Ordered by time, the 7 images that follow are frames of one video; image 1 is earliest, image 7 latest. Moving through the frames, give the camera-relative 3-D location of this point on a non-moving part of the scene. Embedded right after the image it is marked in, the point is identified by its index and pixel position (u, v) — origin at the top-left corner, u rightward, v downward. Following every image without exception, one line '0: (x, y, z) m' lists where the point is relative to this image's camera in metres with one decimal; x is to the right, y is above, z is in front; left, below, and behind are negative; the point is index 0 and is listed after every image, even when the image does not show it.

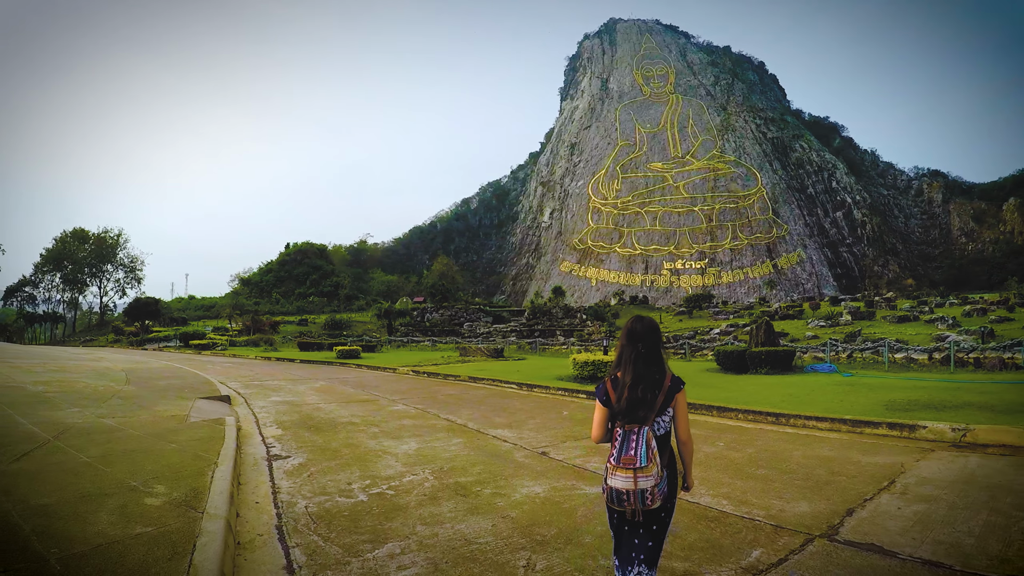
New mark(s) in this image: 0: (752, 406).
0: (+2.5, -1.2, +5.3) m
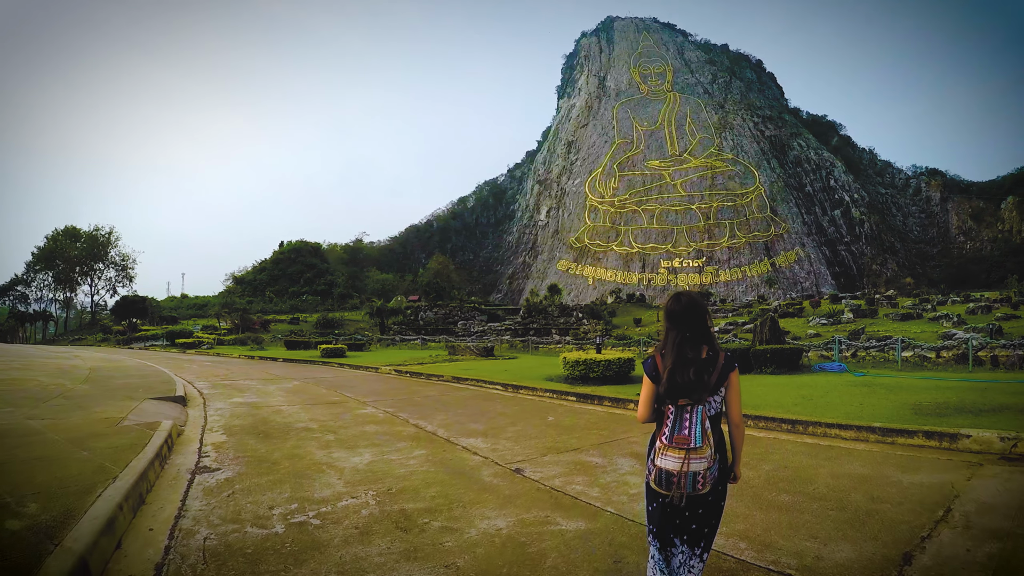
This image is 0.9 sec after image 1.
0: (+2.2, -1.1, +4.5) m
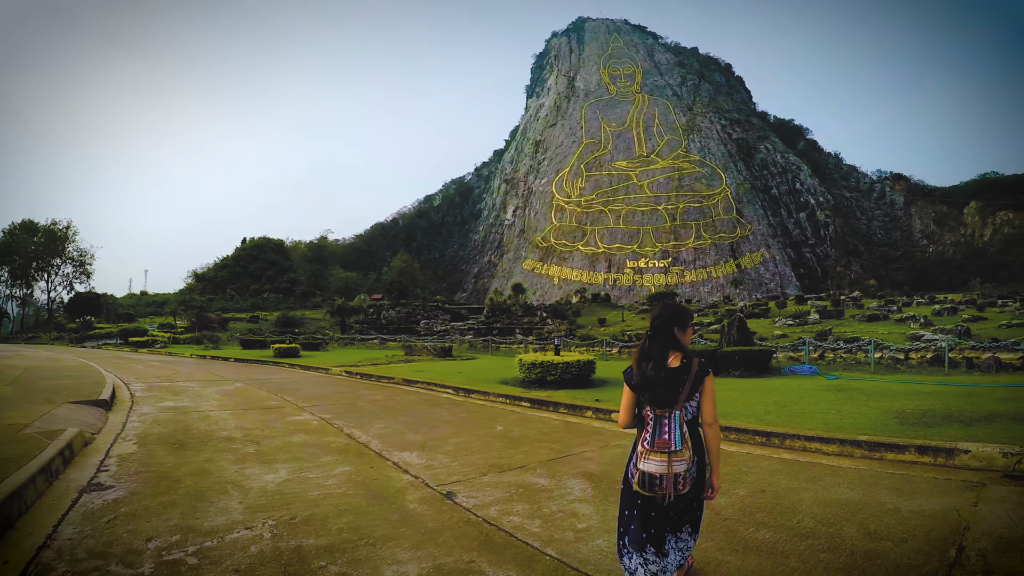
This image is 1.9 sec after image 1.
0: (+1.7, -1.1, +4.0) m
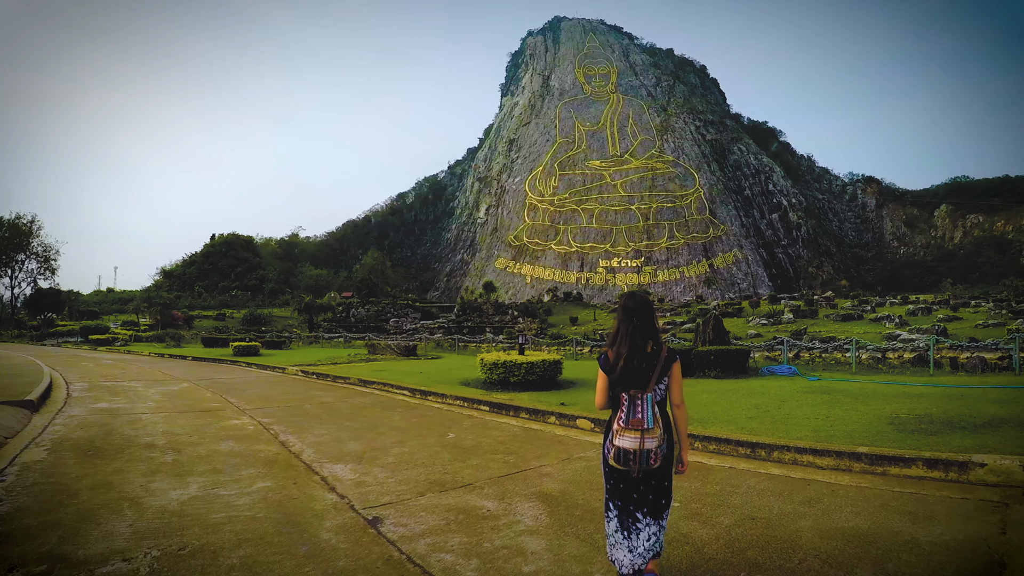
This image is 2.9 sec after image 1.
0: (+1.4, -1.0, +3.5) m
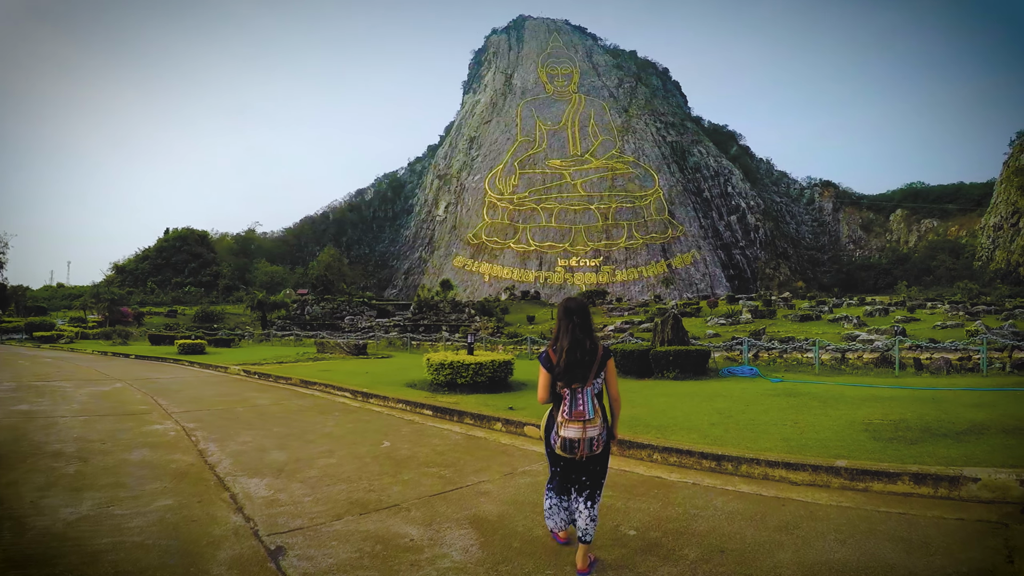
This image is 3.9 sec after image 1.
0: (+1.0, -0.9, +3.2) m
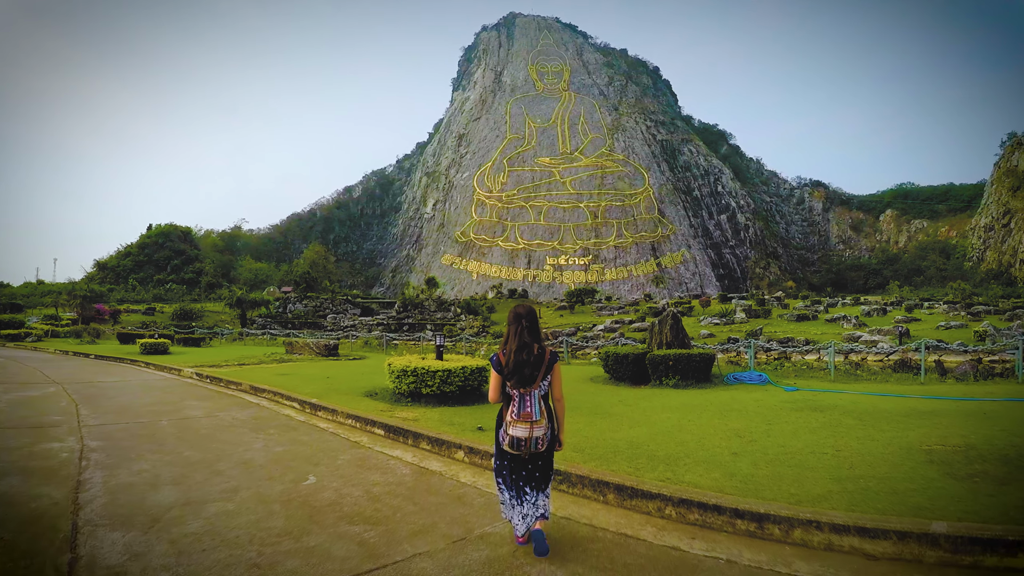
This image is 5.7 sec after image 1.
0: (+0.8, -0.9, +2.4) m
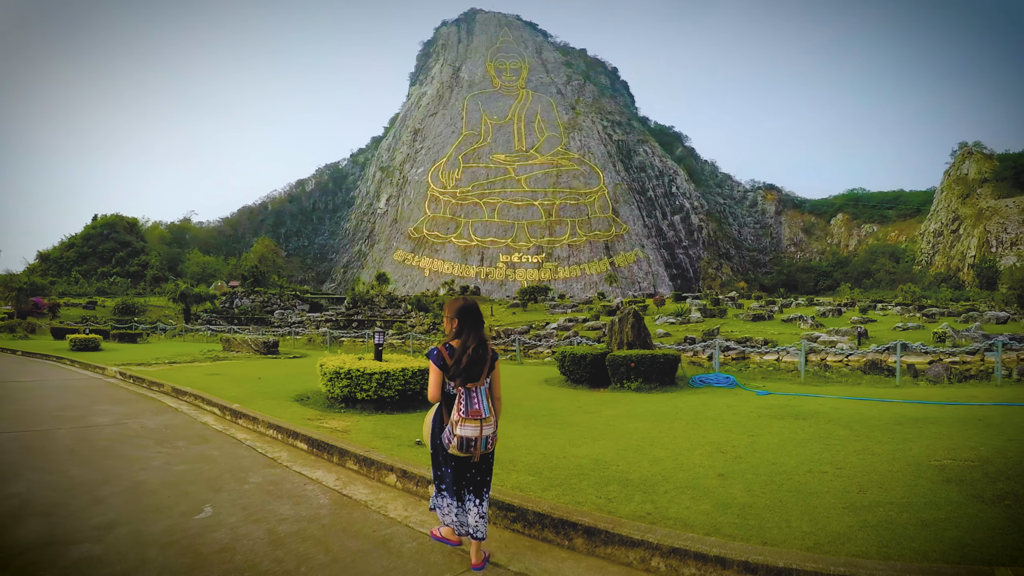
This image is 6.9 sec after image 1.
0: (+0.6, -0.8, +1.9) m
